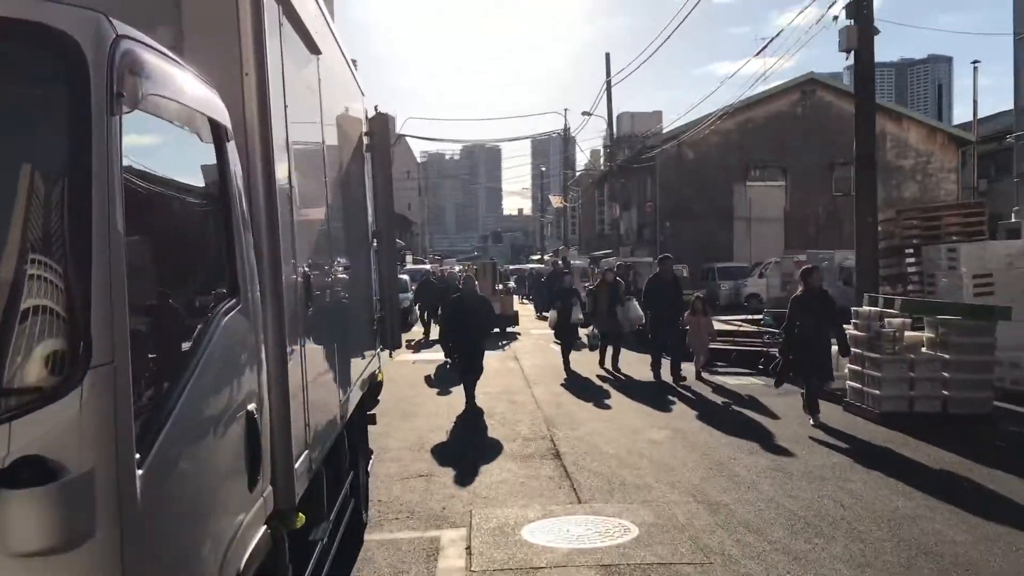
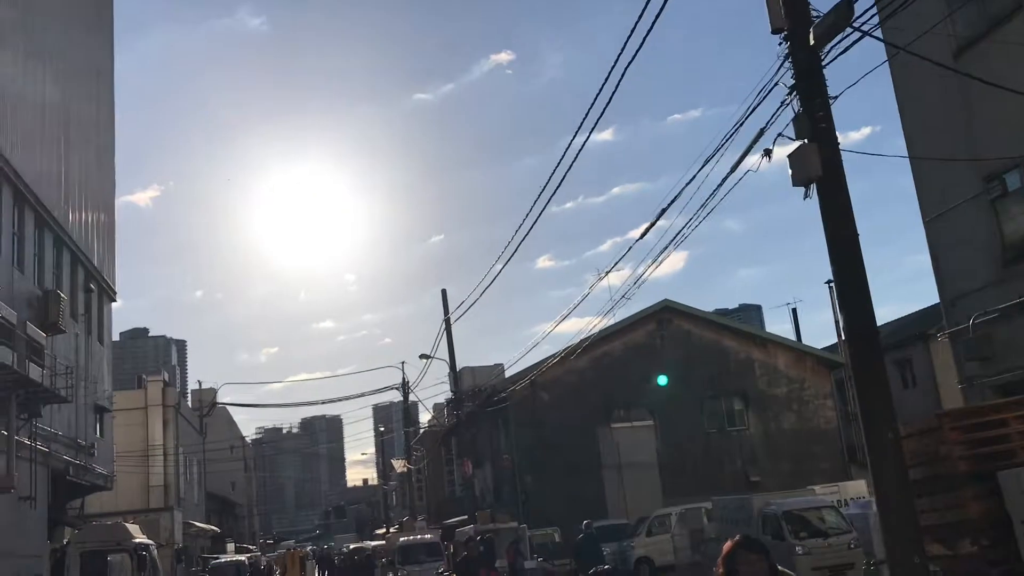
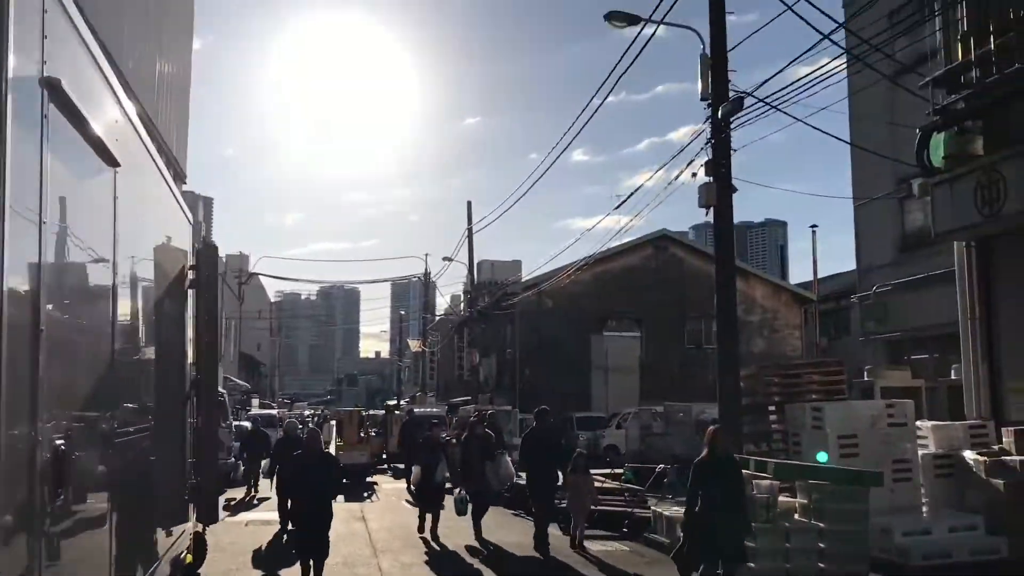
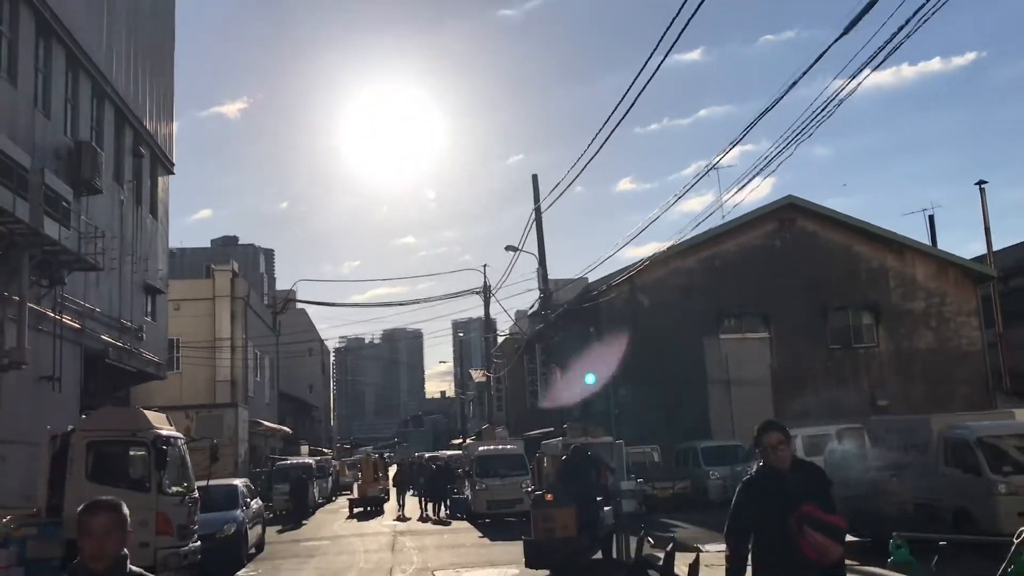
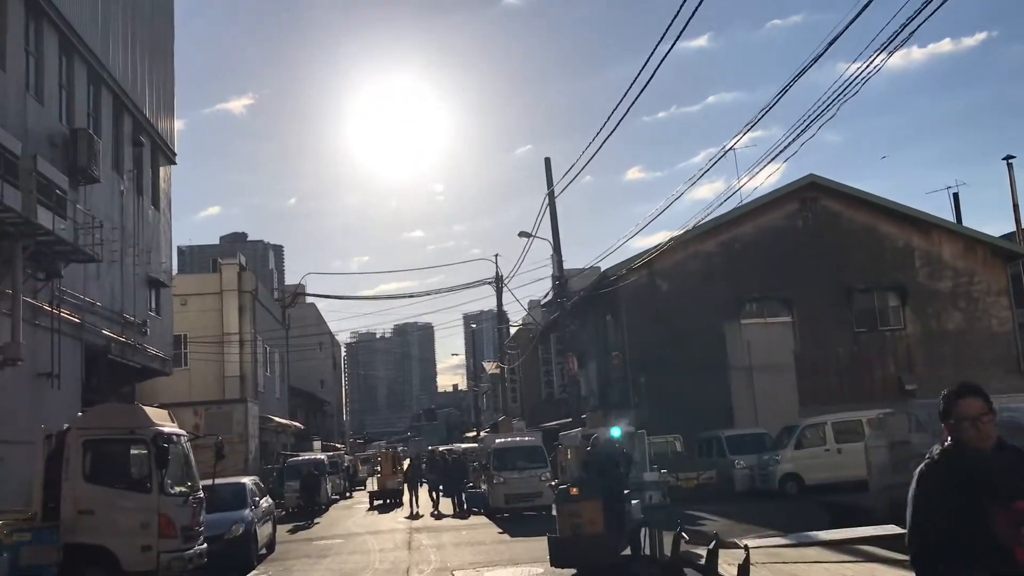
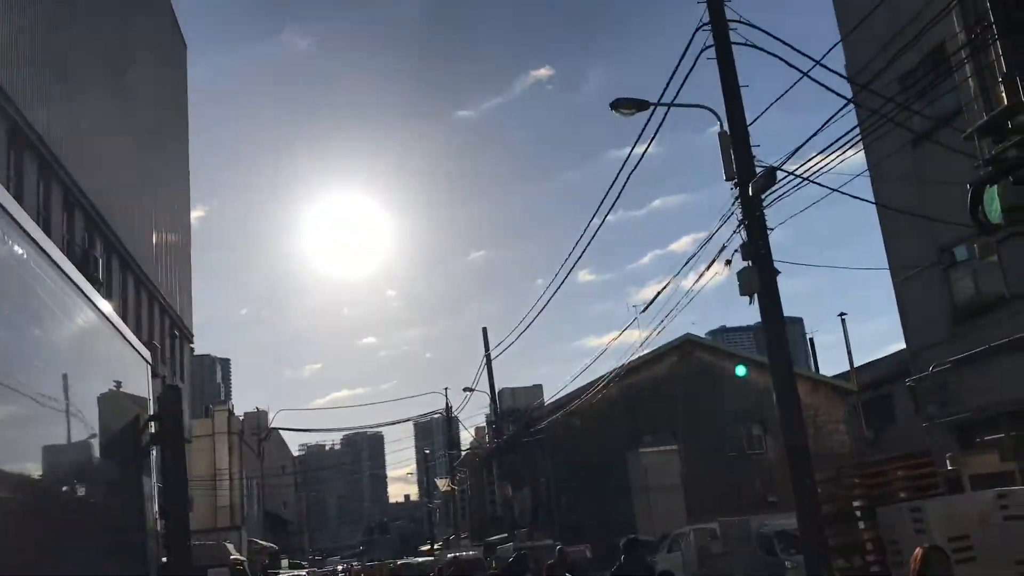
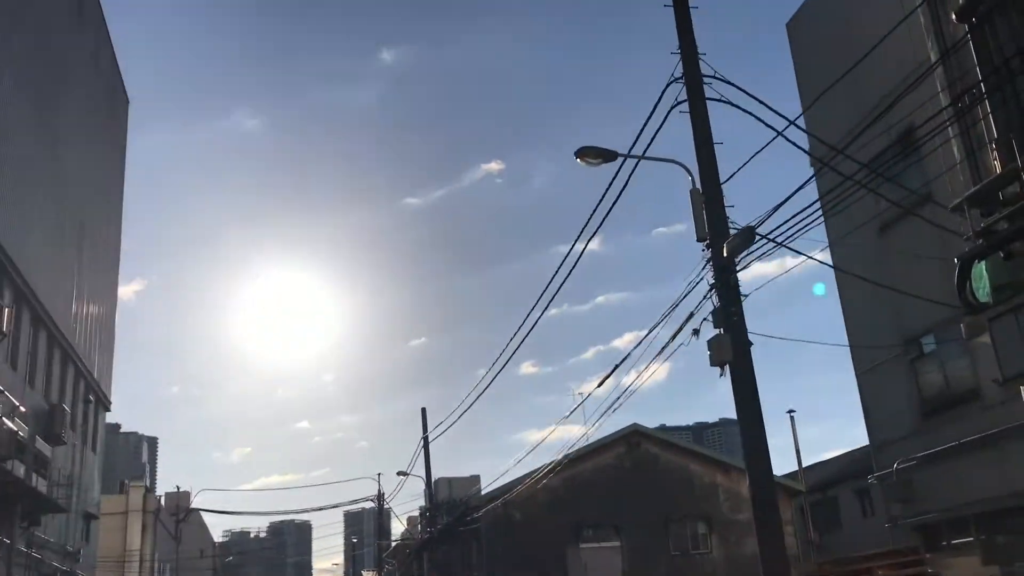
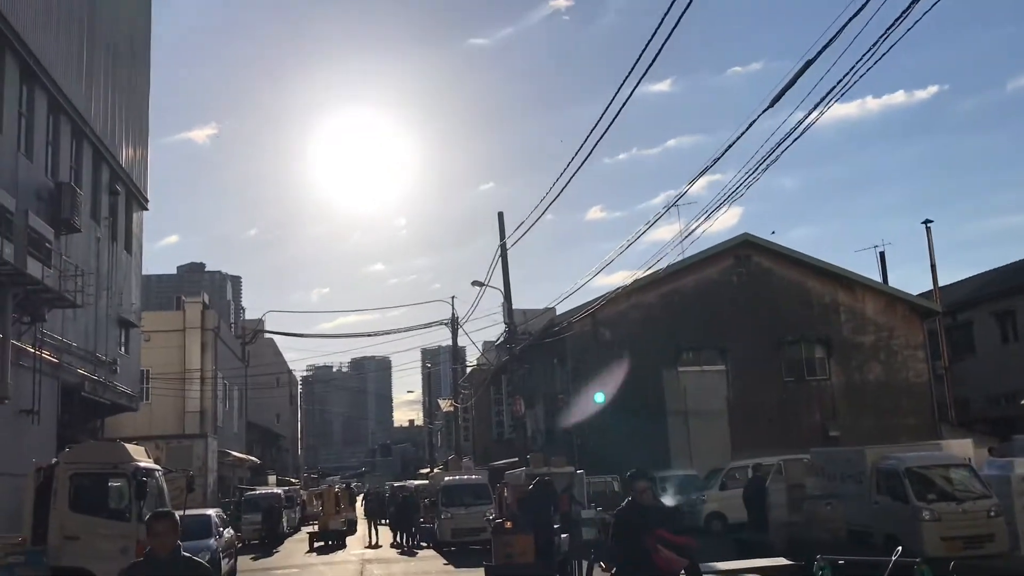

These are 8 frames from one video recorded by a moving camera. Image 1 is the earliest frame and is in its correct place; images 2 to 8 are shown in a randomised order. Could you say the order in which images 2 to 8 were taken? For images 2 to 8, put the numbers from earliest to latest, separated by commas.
3, 6, 7, 2, 8, 4, 5
